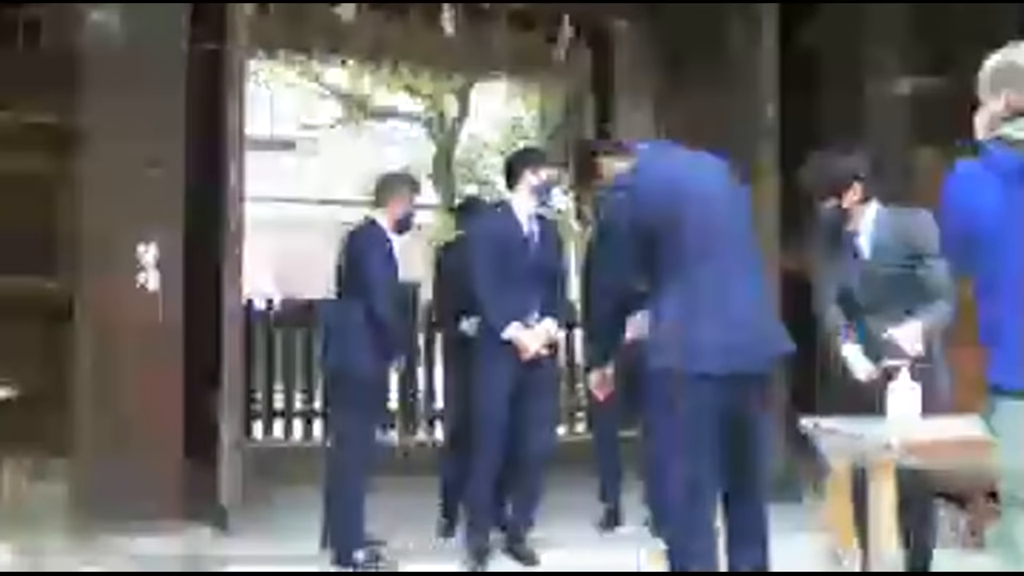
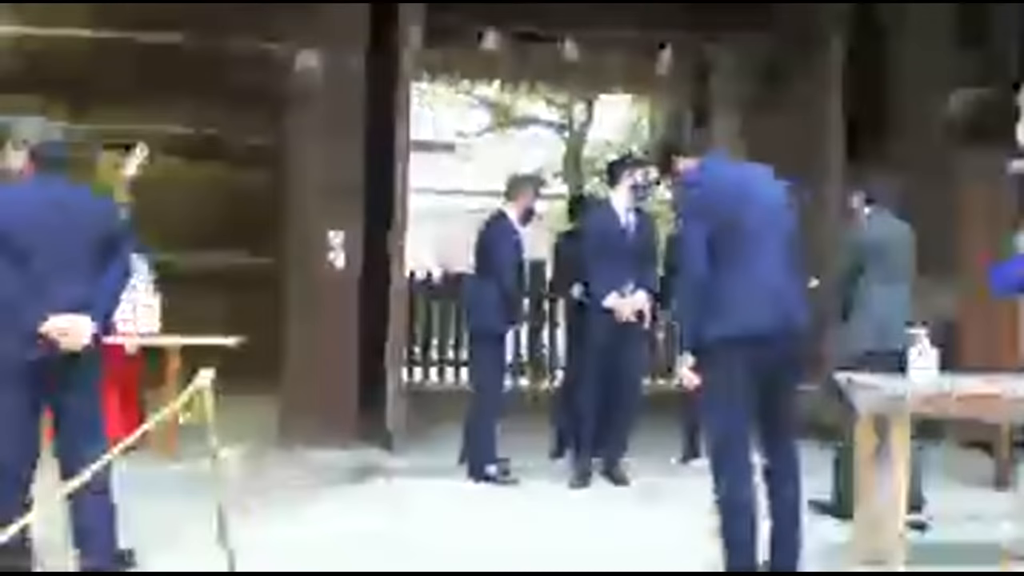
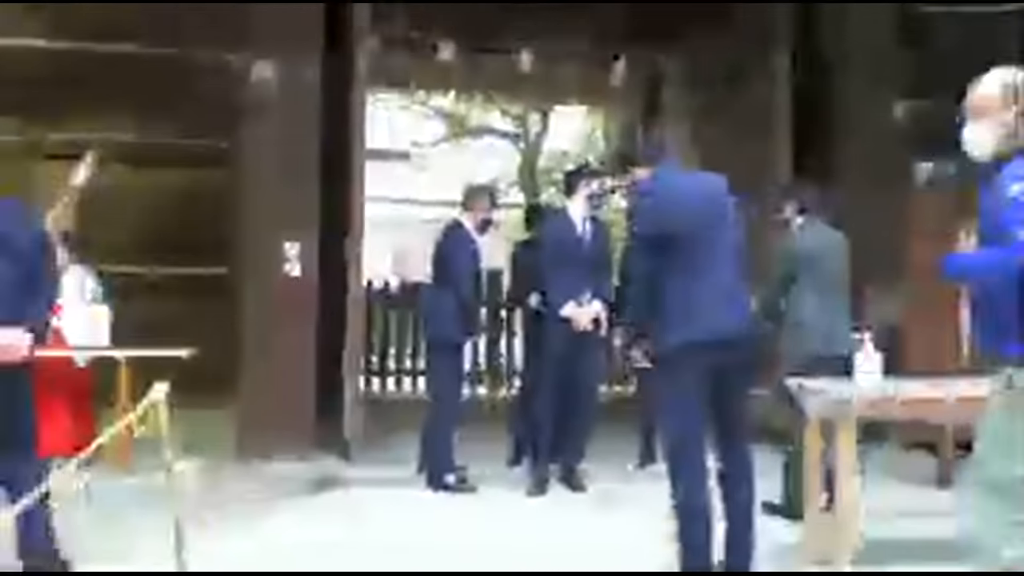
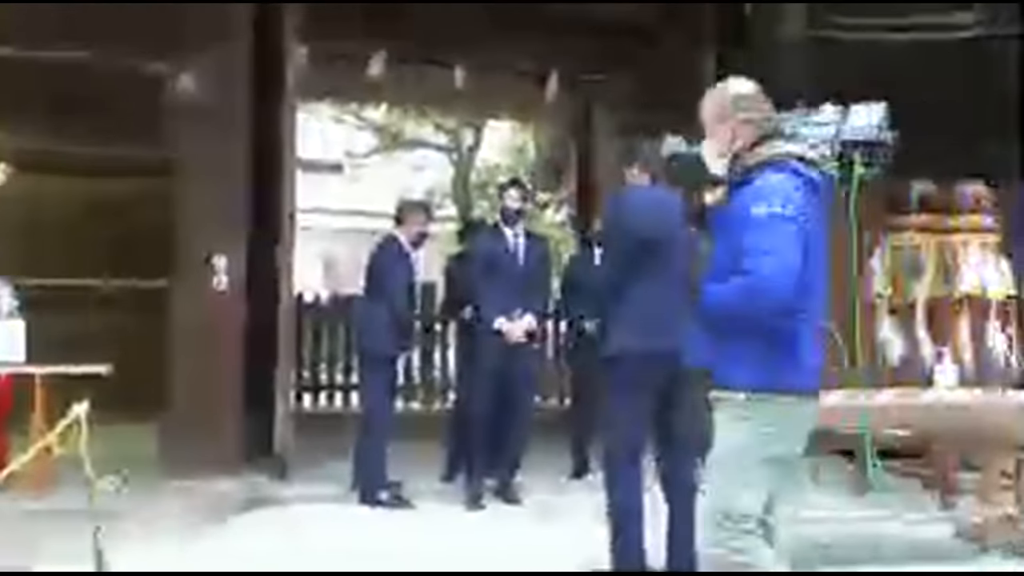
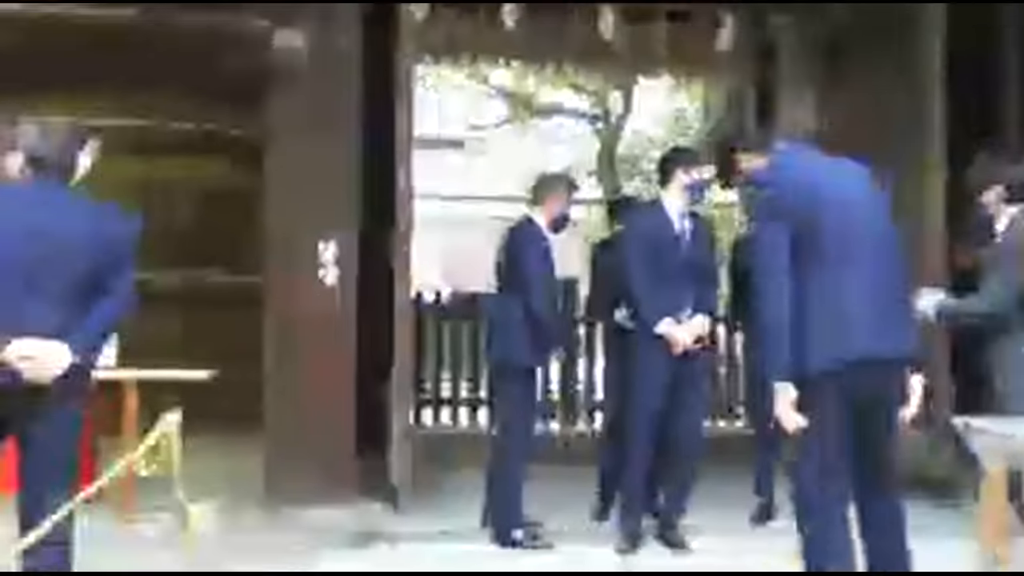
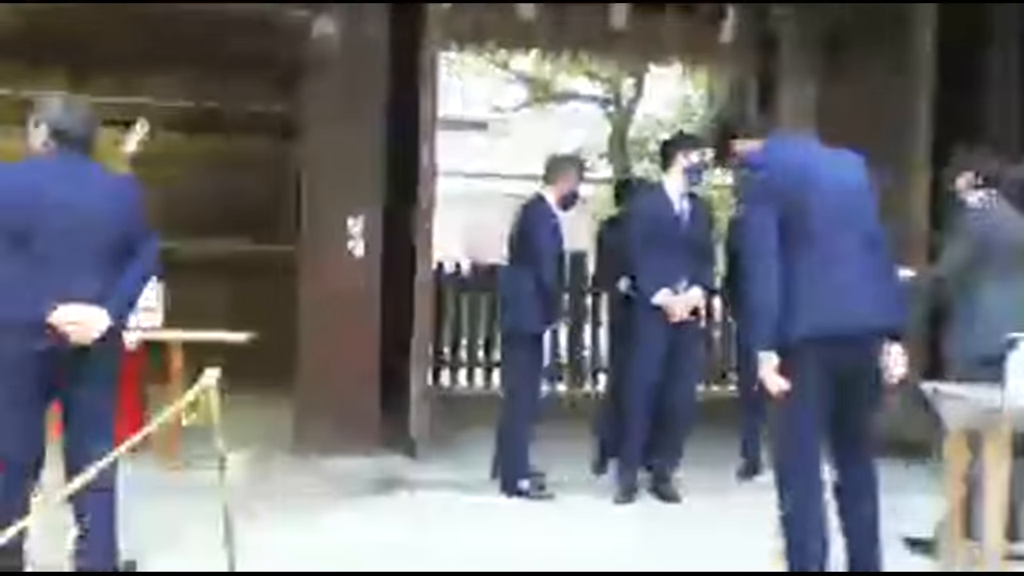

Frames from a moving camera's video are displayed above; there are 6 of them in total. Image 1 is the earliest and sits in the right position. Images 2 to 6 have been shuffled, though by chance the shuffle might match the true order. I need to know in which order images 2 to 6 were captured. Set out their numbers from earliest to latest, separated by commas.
5, 6, 2, 3, 4
